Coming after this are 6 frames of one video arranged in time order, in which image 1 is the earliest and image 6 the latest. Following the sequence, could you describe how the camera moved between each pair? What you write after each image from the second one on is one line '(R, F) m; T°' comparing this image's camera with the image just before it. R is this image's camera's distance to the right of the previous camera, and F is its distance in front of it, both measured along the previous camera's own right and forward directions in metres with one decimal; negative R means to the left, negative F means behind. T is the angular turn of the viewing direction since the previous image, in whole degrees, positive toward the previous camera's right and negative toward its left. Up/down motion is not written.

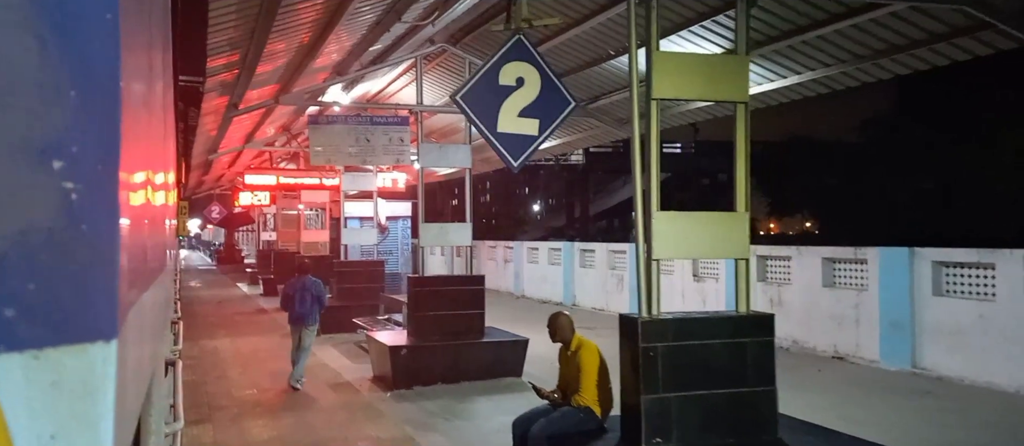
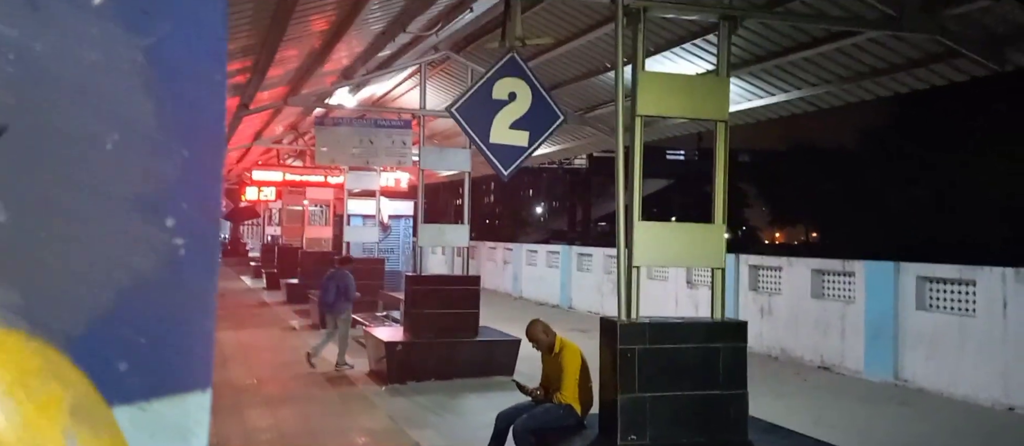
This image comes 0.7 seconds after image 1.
(+0.1, -0.3) m; 0°
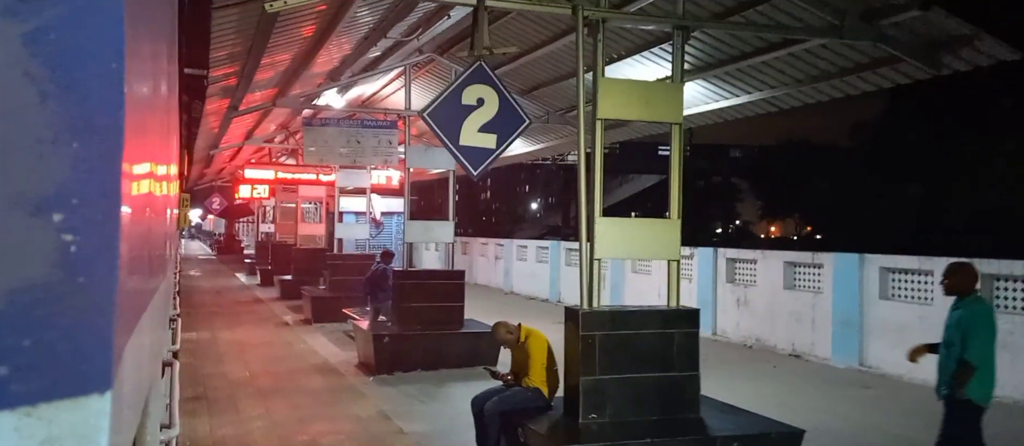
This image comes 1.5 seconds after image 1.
(+0.2, -0.4) m; 0°
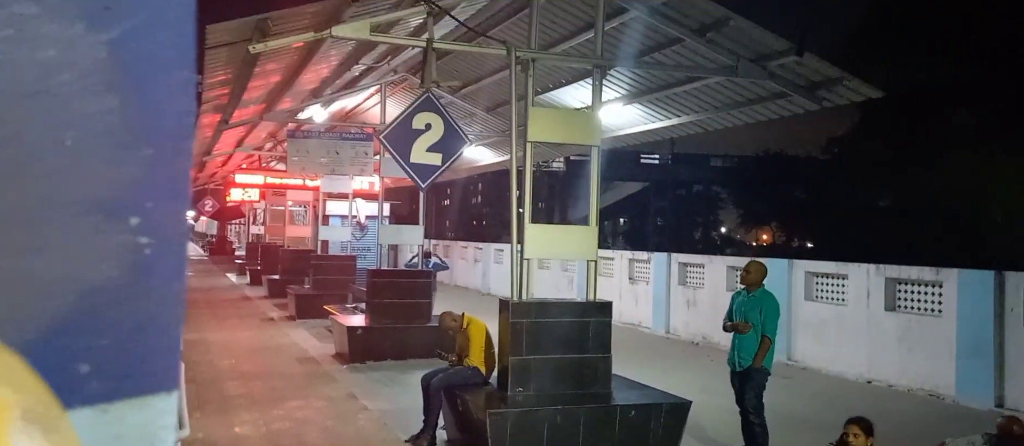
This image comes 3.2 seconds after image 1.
(+0.4, -1.1) m; +1°
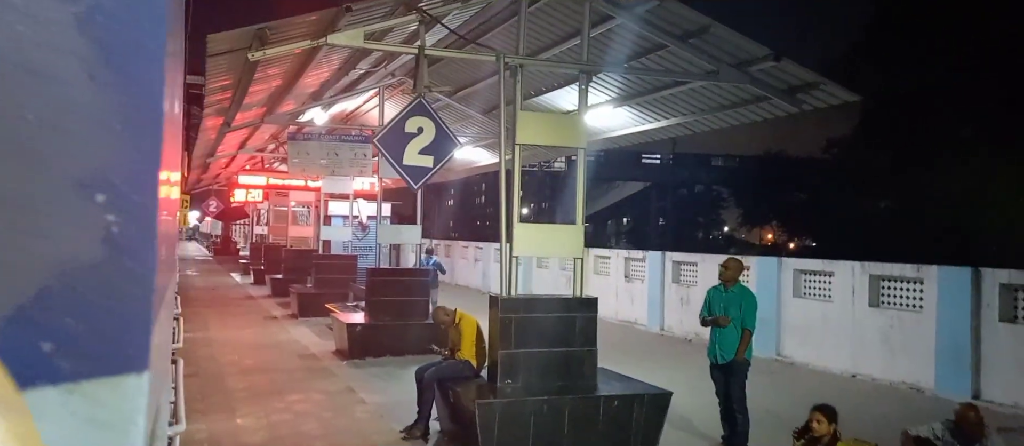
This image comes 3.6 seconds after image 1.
(+0.1, -0.3) m; 0°
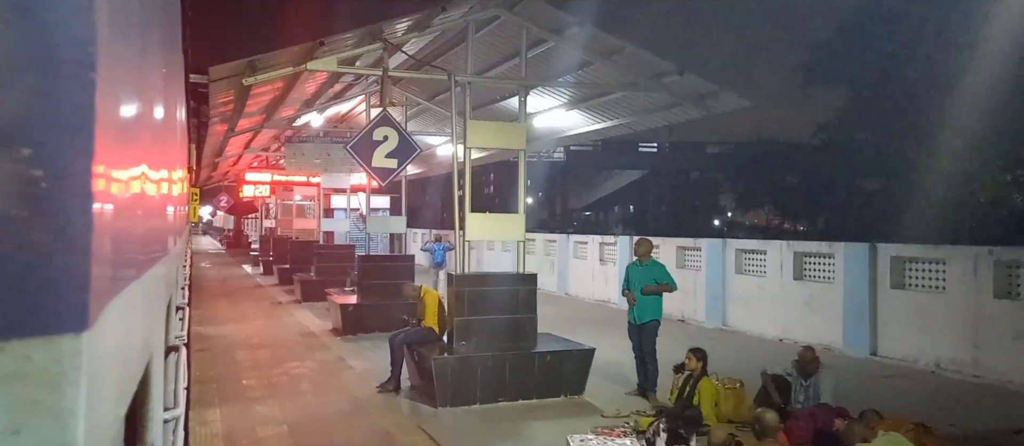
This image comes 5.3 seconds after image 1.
(+0.6, -1.4) m; -1°
